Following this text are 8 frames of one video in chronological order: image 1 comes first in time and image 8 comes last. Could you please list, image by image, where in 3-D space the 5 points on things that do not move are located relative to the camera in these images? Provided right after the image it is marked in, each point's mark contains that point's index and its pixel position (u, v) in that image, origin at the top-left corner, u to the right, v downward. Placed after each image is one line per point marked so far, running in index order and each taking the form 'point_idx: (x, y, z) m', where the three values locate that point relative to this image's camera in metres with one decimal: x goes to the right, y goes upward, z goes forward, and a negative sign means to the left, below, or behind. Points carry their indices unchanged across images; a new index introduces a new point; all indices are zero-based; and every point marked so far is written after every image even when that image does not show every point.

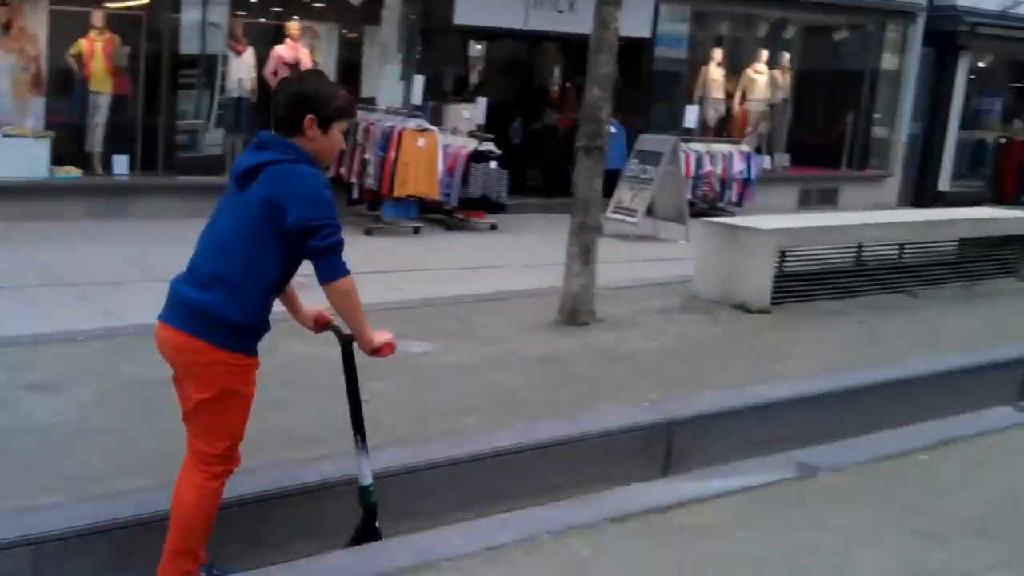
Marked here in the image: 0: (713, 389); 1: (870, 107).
0: (+1.1, -0.5, +5.6) m
1: (+5.9, +2.9, +17.3) m
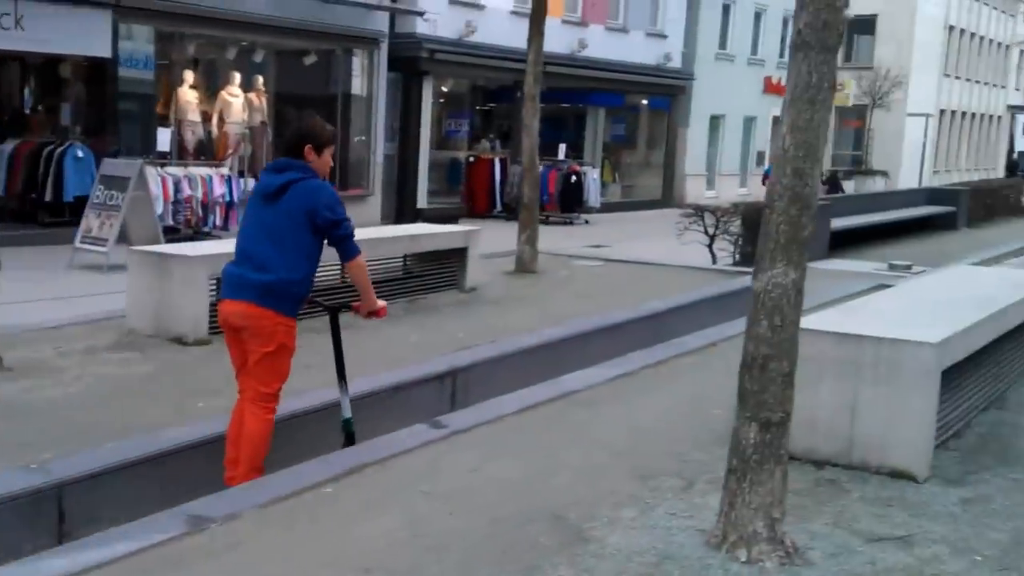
0: (-1.9, -0.7, +5.1) m
1: (-2.7, +2.6, +17.7) m
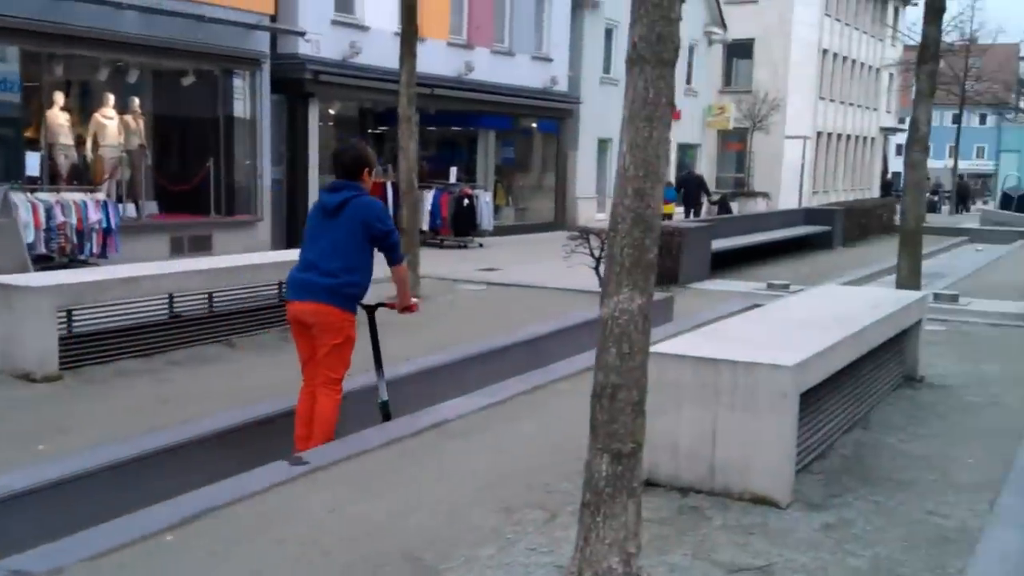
0: (-2.5, -0.9, +4.7) m
1: (-4.6, +2.2, +17.2) m
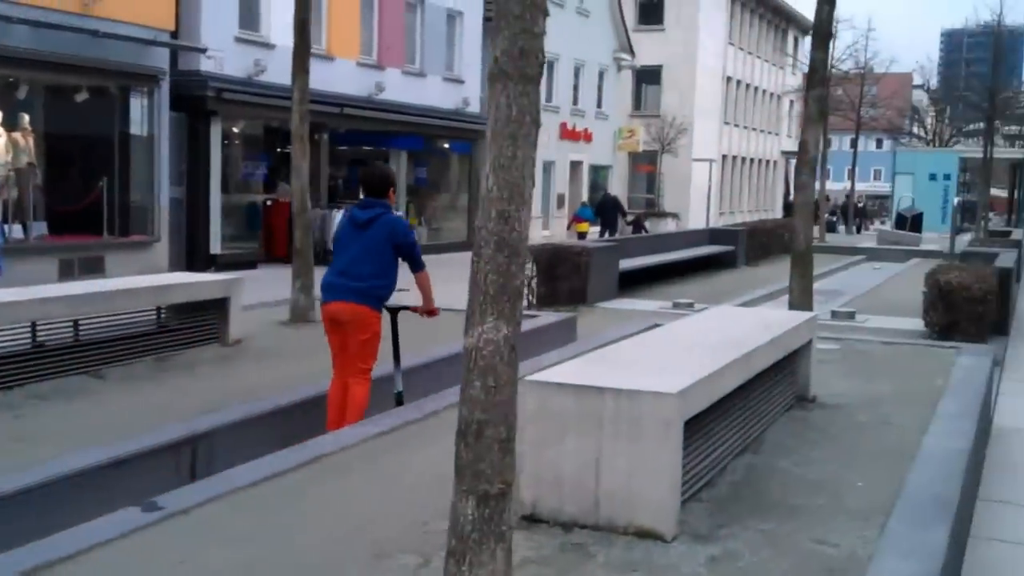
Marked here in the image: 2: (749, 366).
0: (-3.0, -1.0, +4.2) m
1: (-6.1, +1.8, +16.6) m
2: (+1.2, -0.4, +5.4) m
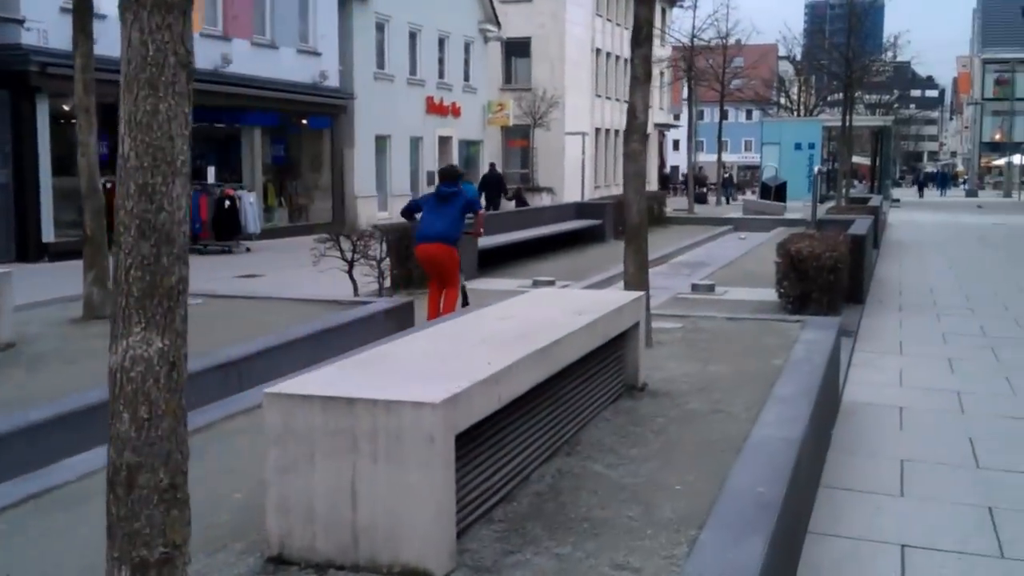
0: (-3.8, -1.1, +3.2) m
1: (-8.3, +1.9, +15.1) m
2: (+0.2, -0.3, +4.7) m
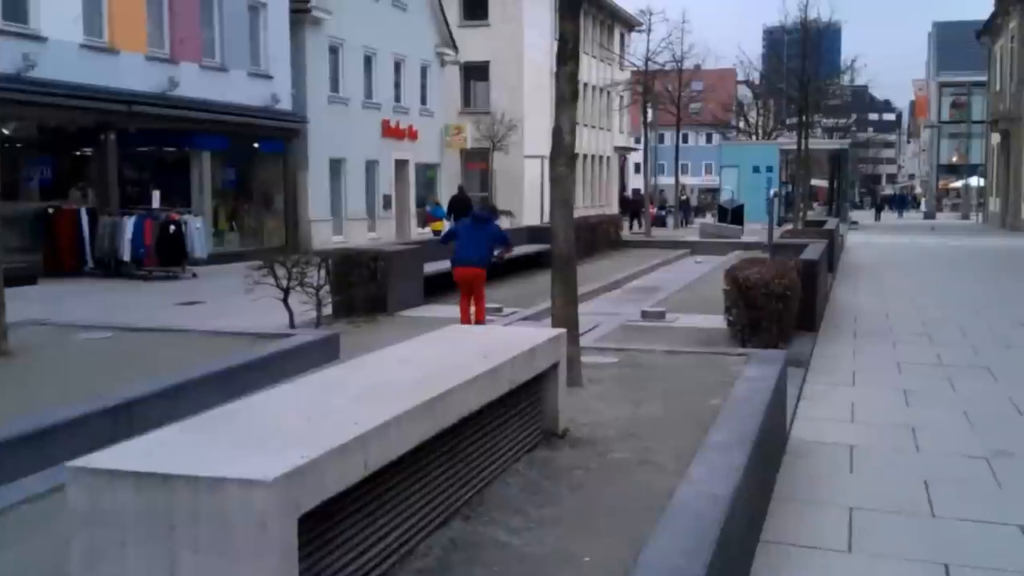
0: (-4.2, -1.2, +2.4) m
1: (-9.1, +1.4, +14.2) m
2: (-0.3, -0.5, +4.1) m
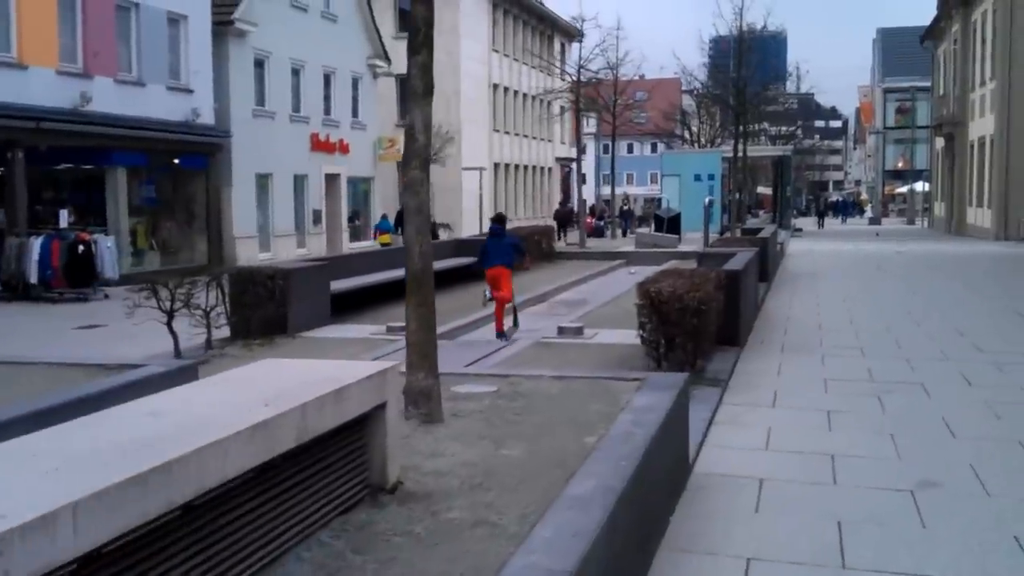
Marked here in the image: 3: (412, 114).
0: (-4.9, -1.4, +1.3) m
1: (-10.3, +1.0, +12.9) m
2: (-1.0, -0.6, +3.1) m
3: (-0.6, +1.0, +6.1) m
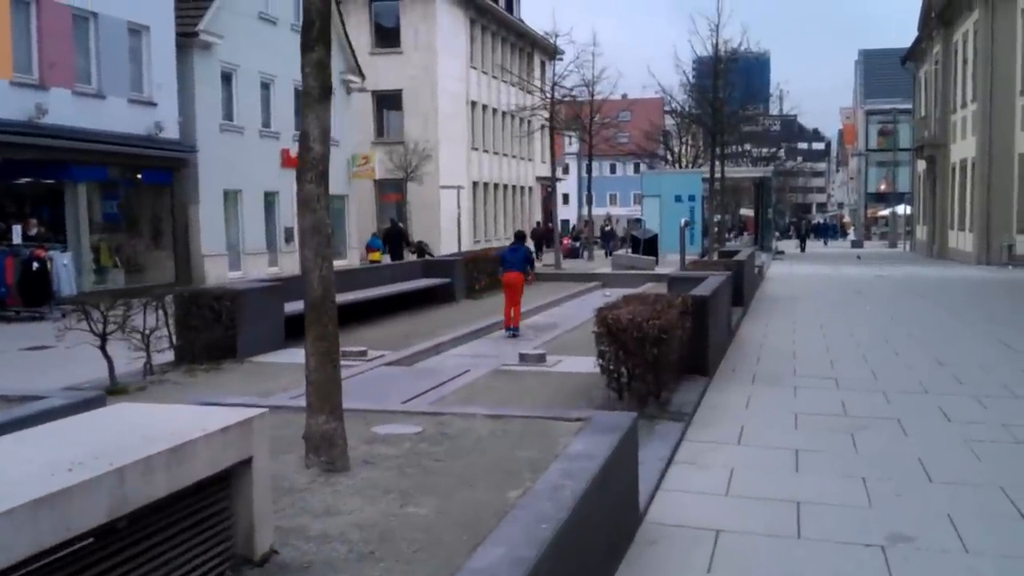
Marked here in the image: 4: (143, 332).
0: (-5.2, -1.4, +0.4) m
1: (-10.7, +0.8, +12.1) m
2: (-1.4, -0.7, +2.3) m
3: (-1.0, +0.8, +5.4) m
4: (-4.2, -0.5, +12.2) m
